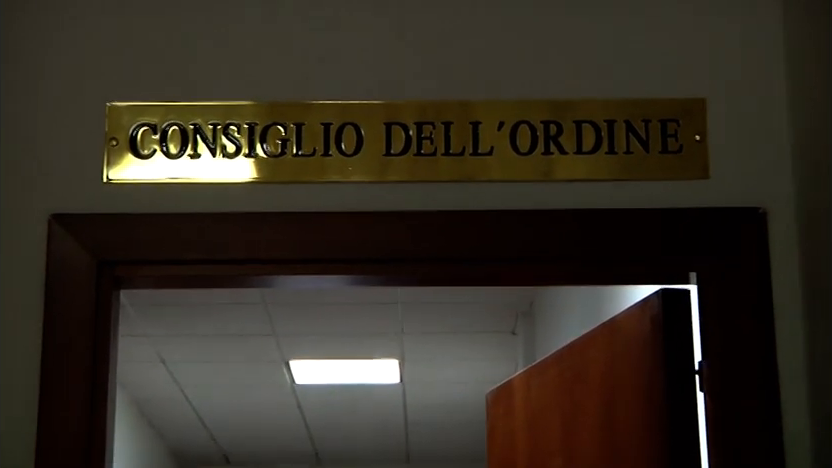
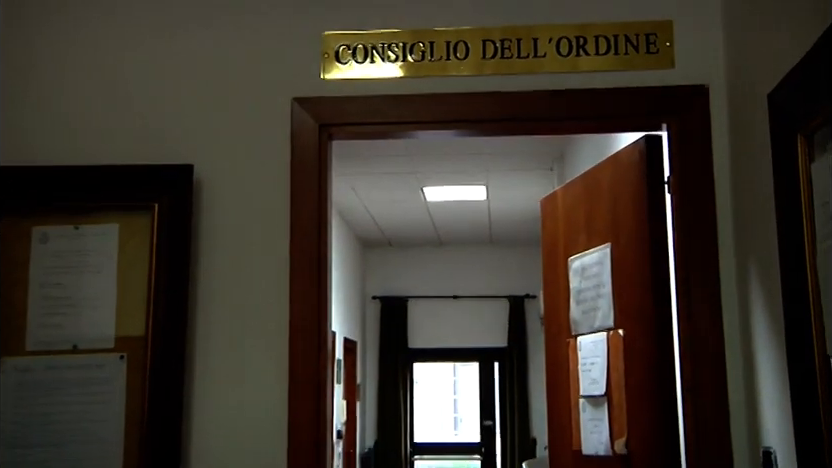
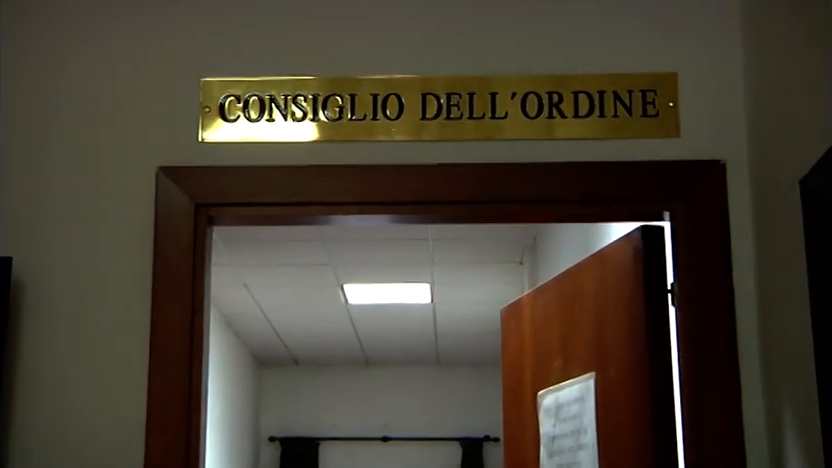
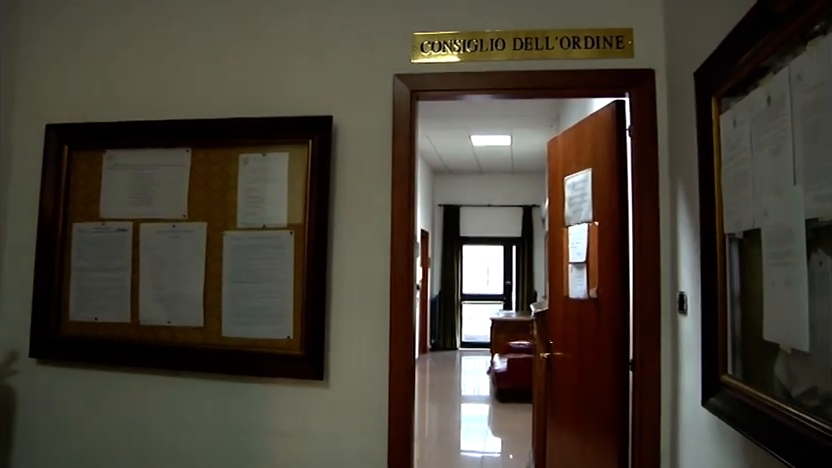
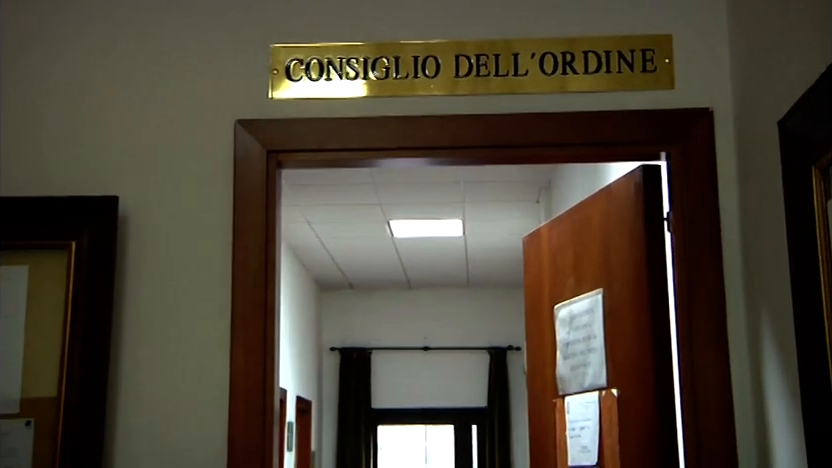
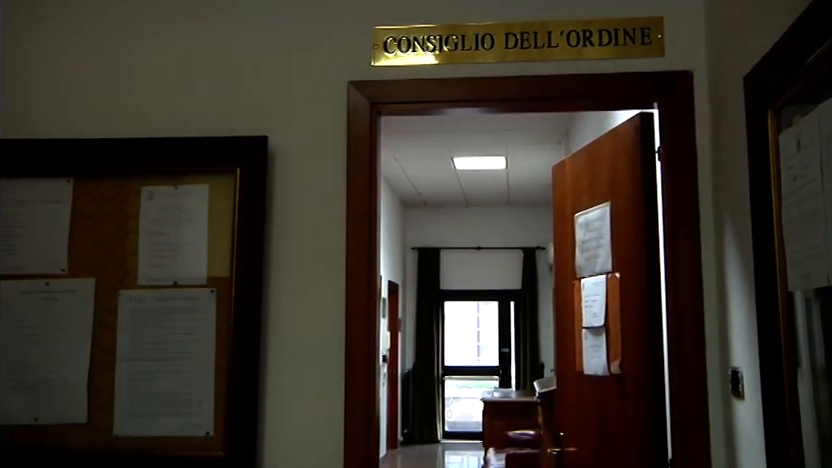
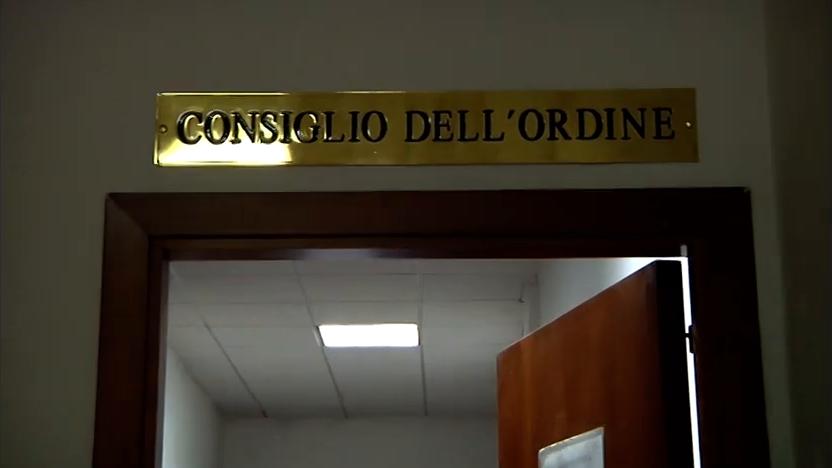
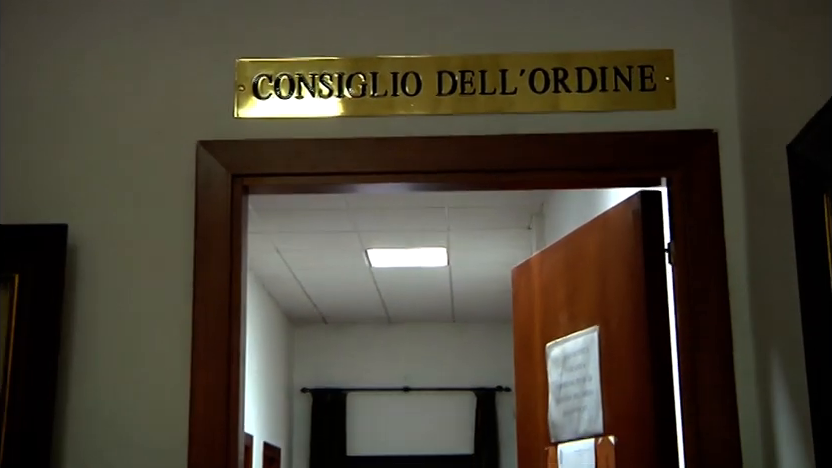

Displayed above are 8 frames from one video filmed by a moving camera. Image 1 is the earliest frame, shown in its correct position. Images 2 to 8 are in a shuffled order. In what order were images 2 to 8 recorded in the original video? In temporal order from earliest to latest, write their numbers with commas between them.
7, 3, 8, 5, 2, 6, 4
